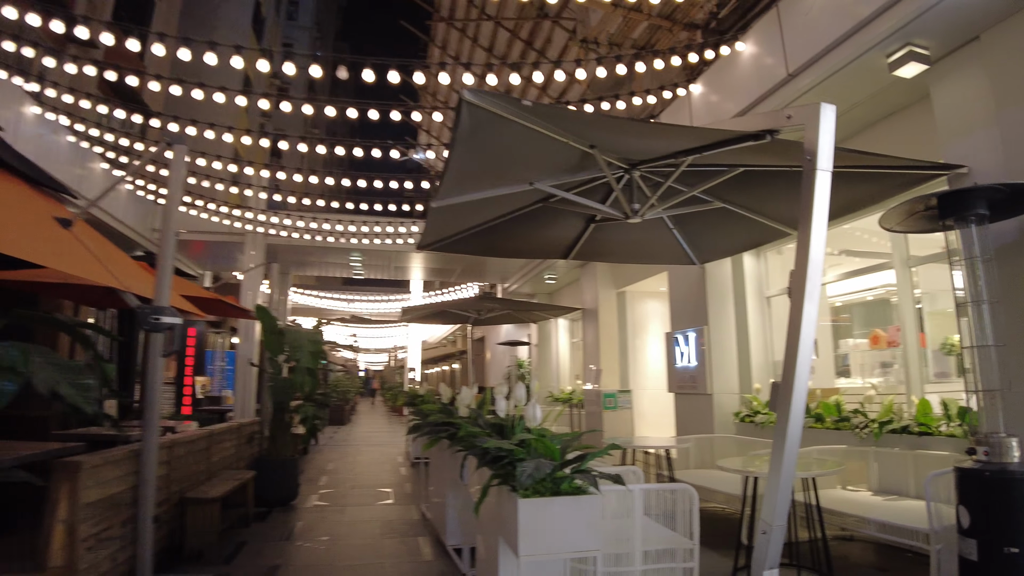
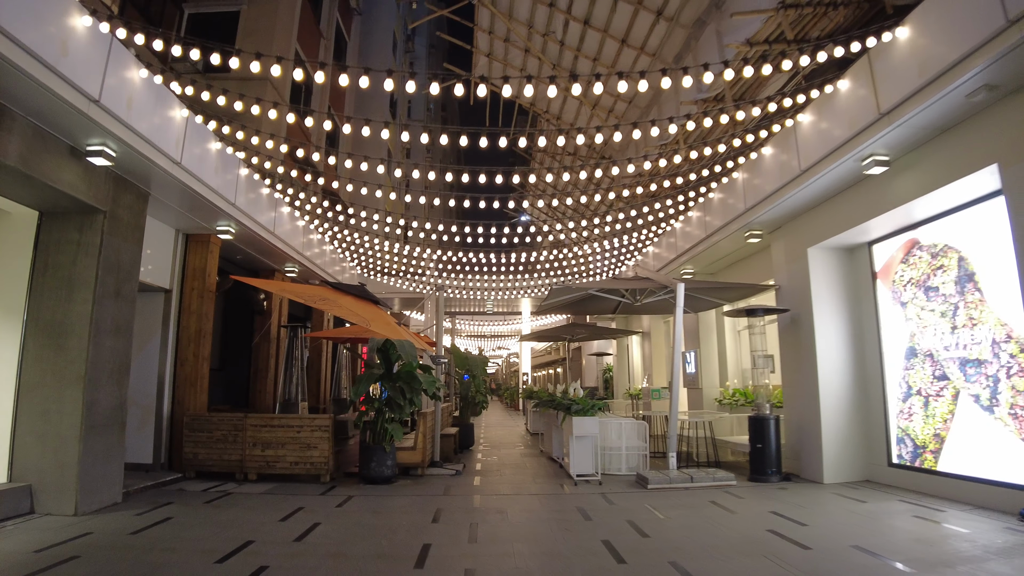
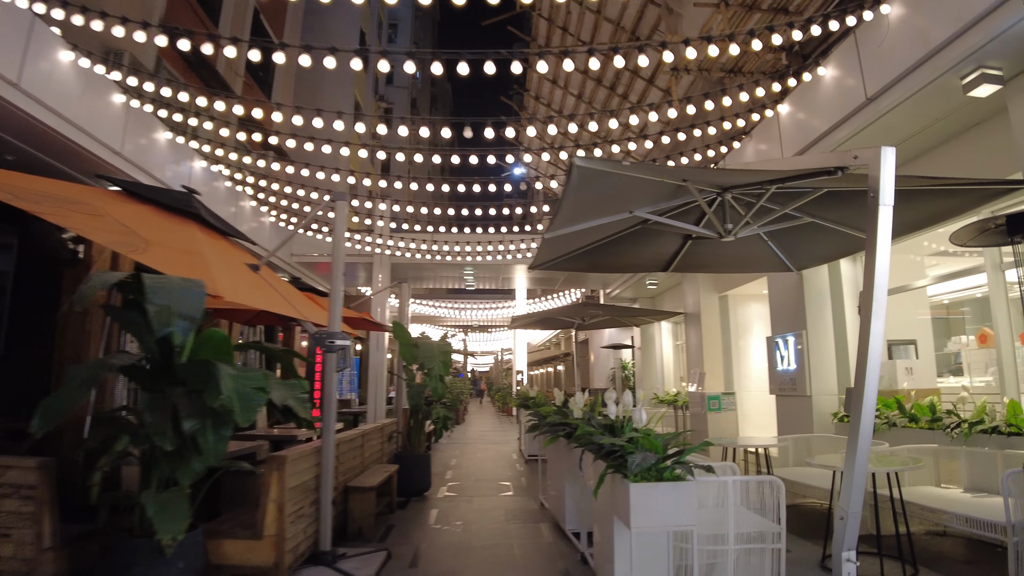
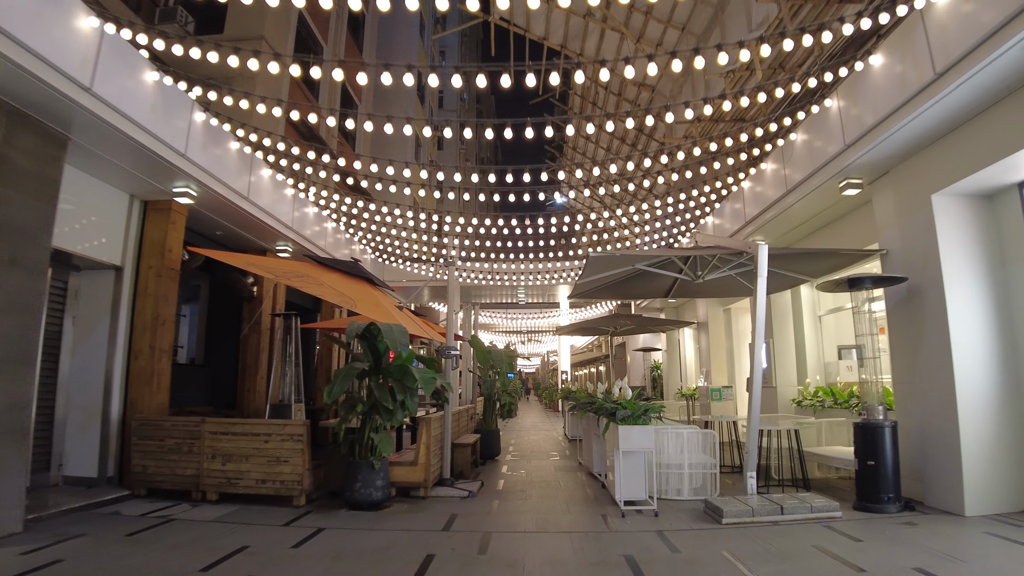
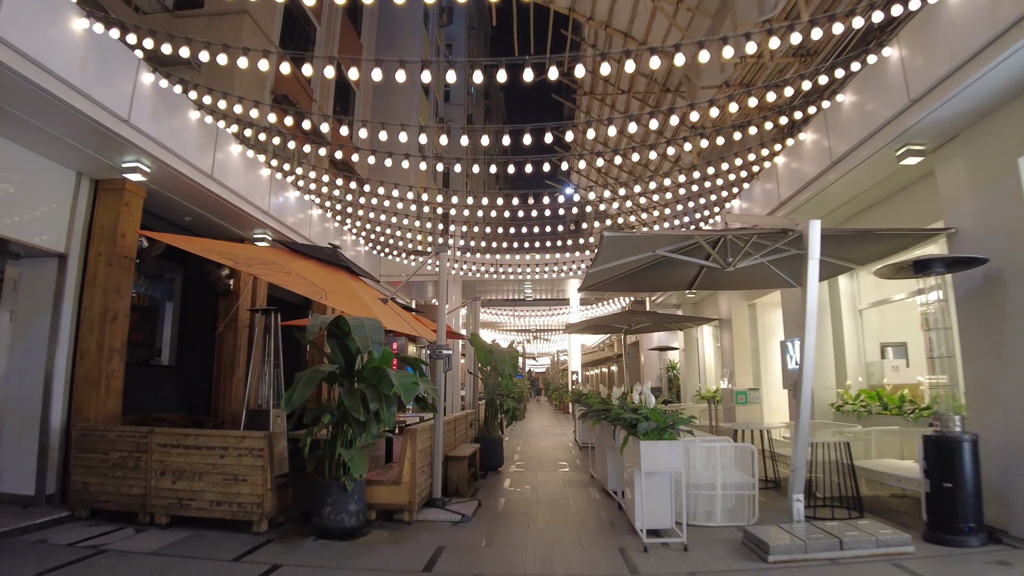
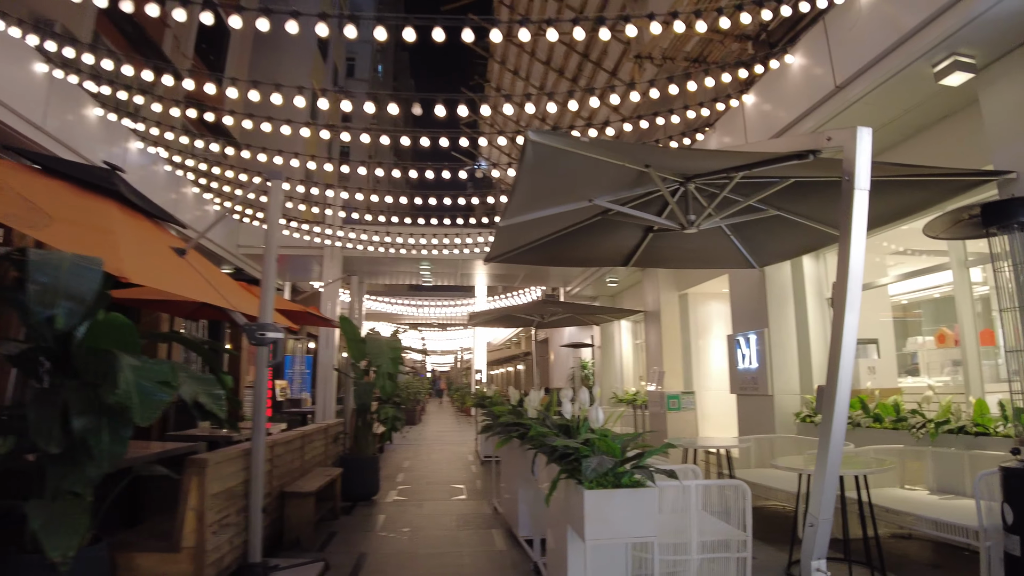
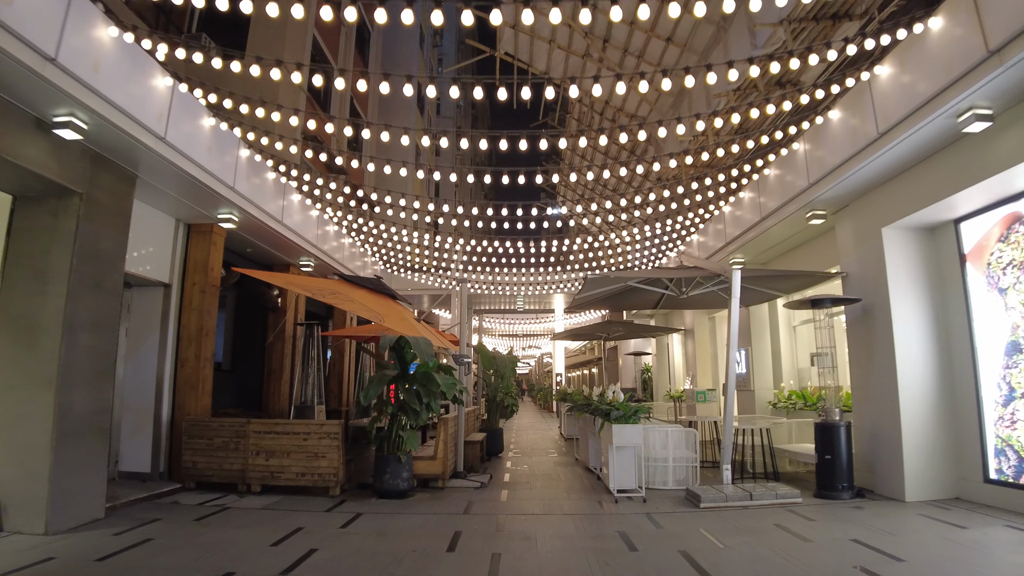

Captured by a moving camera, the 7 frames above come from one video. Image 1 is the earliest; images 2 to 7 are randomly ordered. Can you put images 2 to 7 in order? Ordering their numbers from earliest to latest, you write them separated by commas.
6, 3, 5, 4, 7, 2
